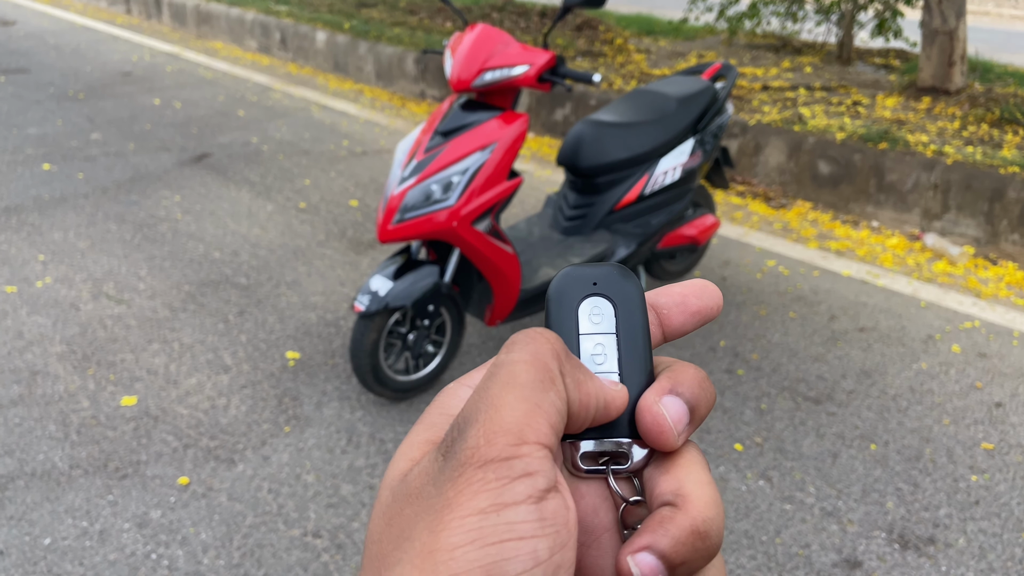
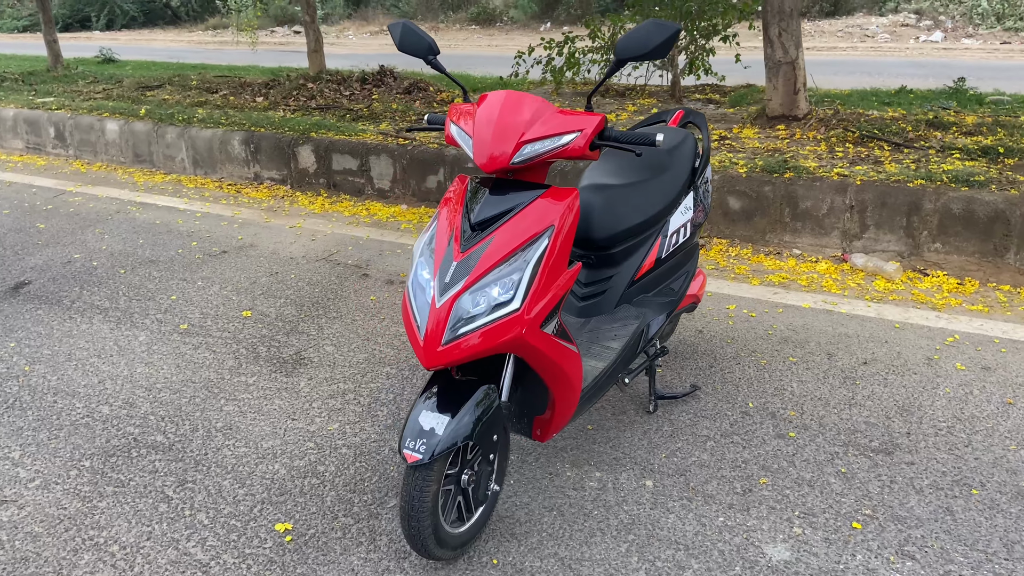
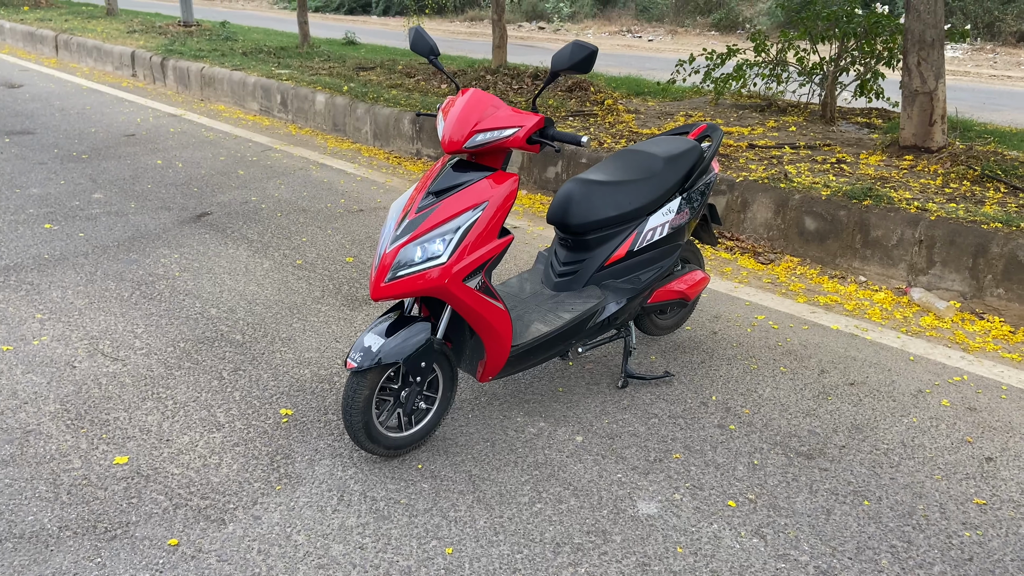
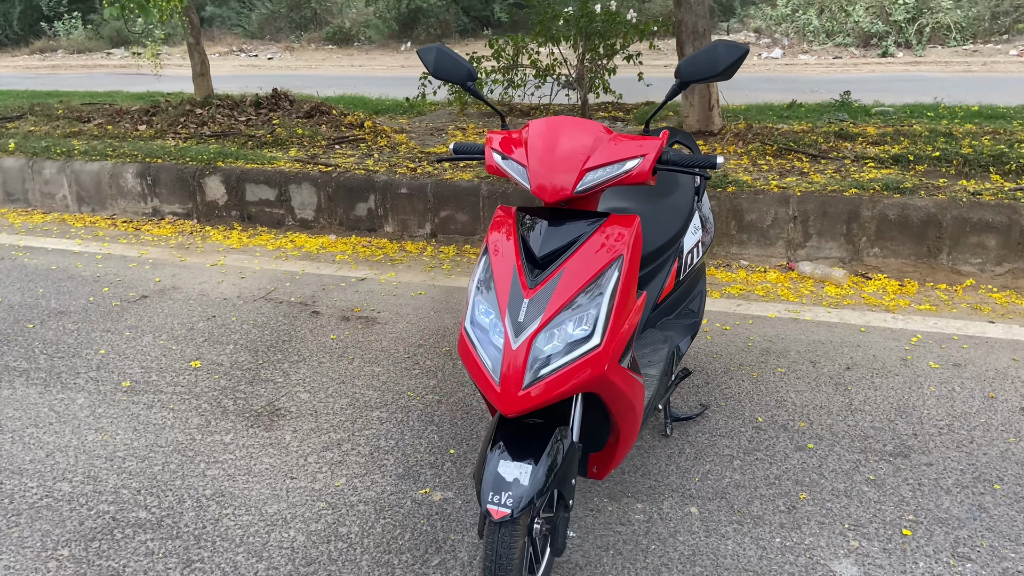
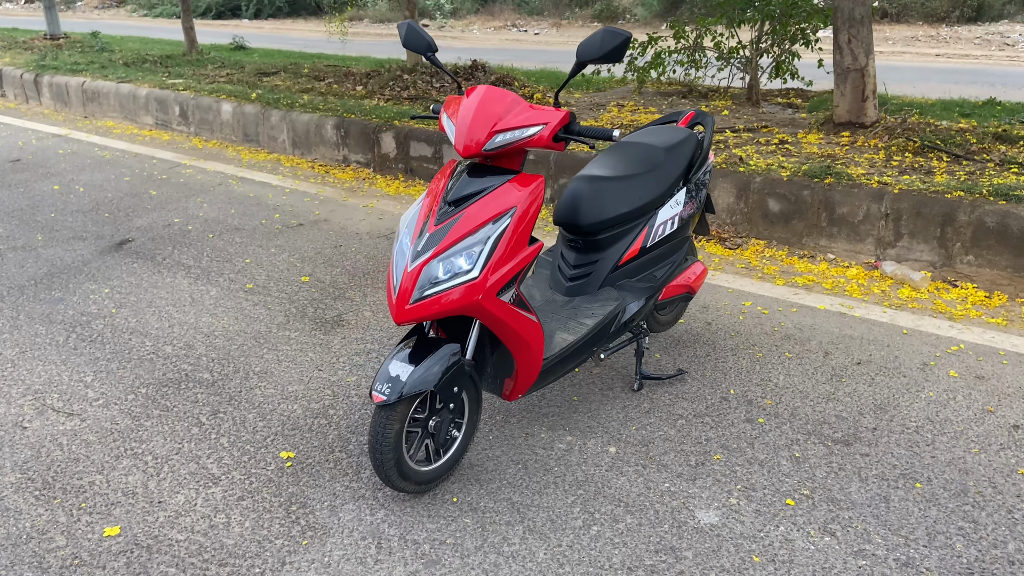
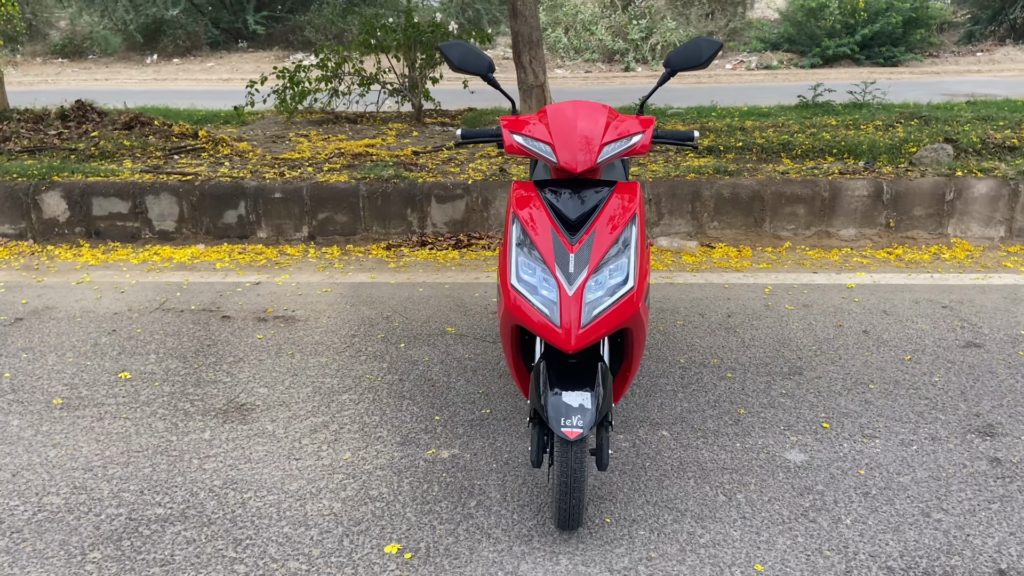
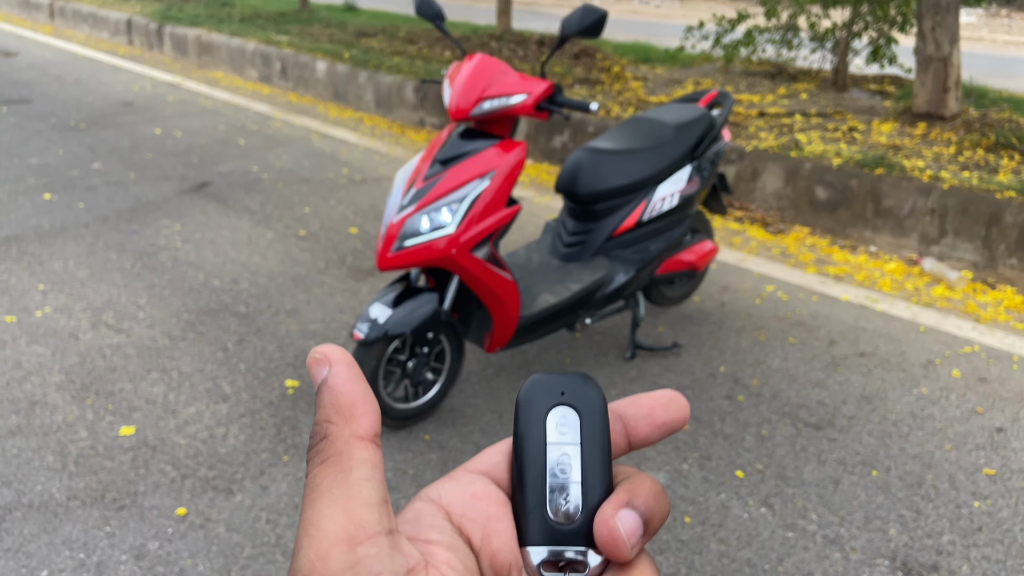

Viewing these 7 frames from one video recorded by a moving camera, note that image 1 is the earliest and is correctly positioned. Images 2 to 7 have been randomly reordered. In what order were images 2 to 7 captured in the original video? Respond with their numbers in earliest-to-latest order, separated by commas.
7, 3, 5, 2, 4, 6
